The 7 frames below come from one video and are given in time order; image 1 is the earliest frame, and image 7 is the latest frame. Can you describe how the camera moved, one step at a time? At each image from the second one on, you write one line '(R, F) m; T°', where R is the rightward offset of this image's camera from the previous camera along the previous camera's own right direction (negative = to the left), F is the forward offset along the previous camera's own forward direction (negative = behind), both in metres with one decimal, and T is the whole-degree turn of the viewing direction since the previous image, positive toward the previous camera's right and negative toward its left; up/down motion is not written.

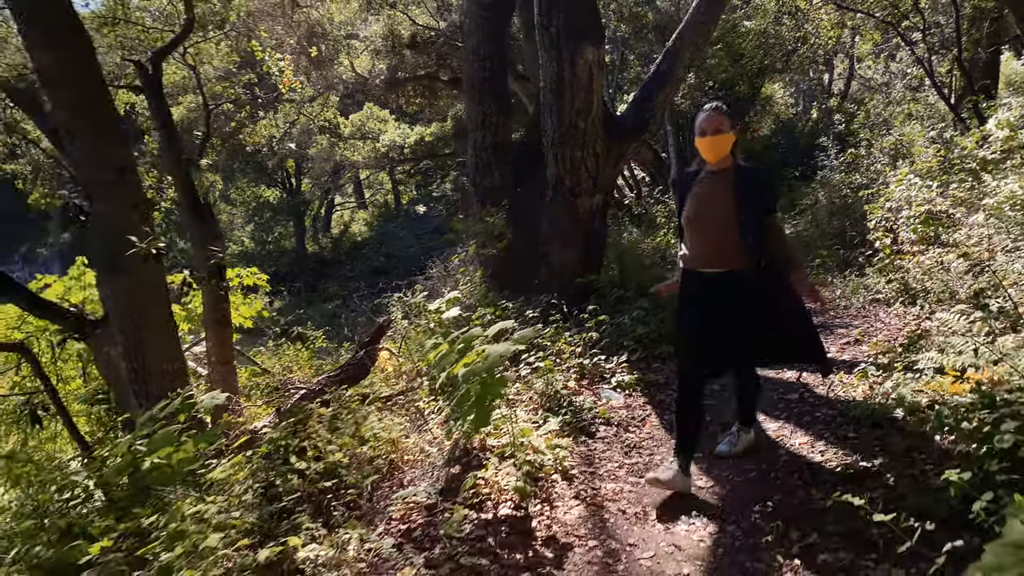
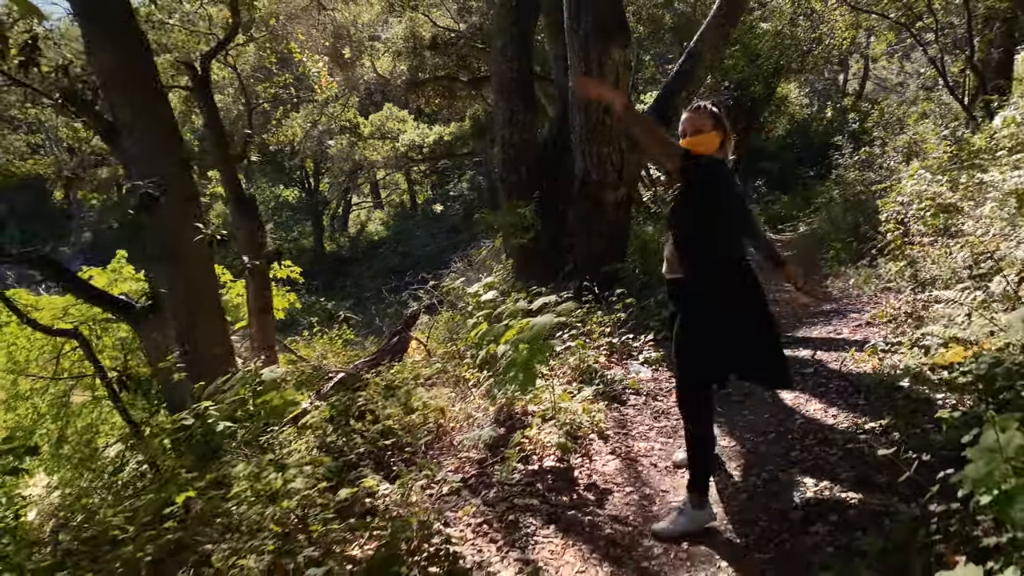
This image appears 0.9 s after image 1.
(-0.1, -0.4) m; -1°
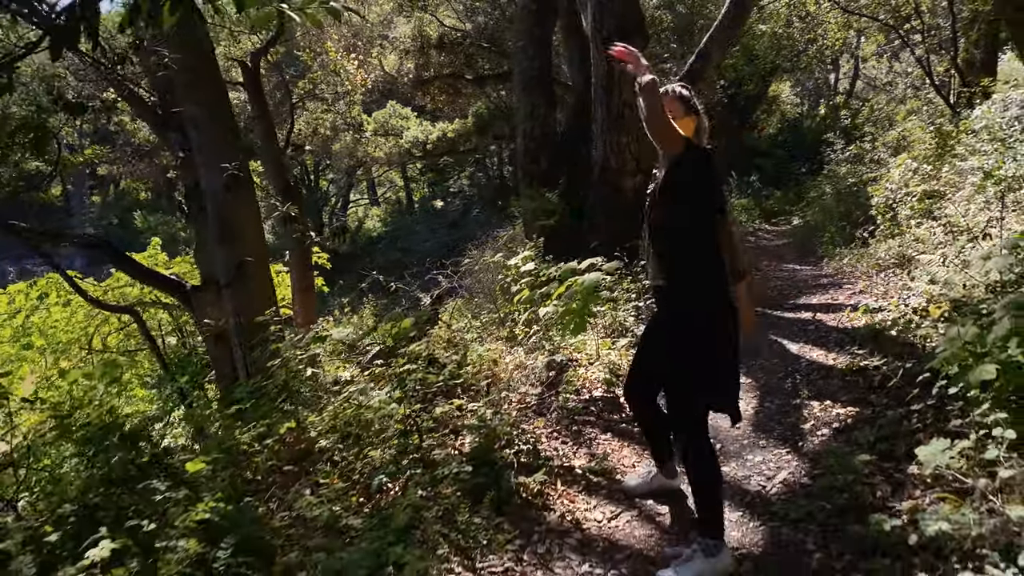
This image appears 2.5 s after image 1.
(-0.3, -0.7) m; +1°
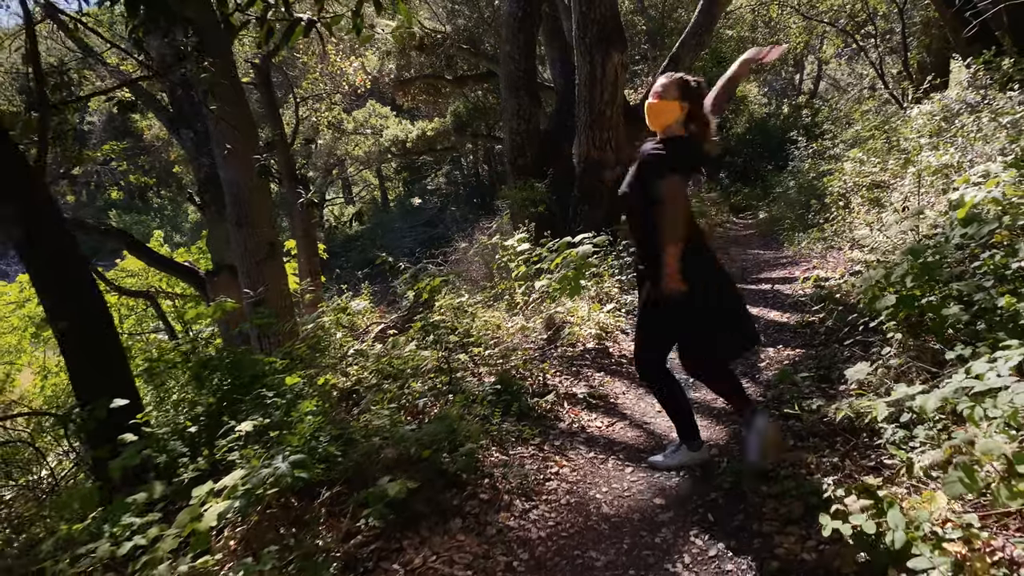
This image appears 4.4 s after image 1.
(-0.2, -0.8) m; +2°
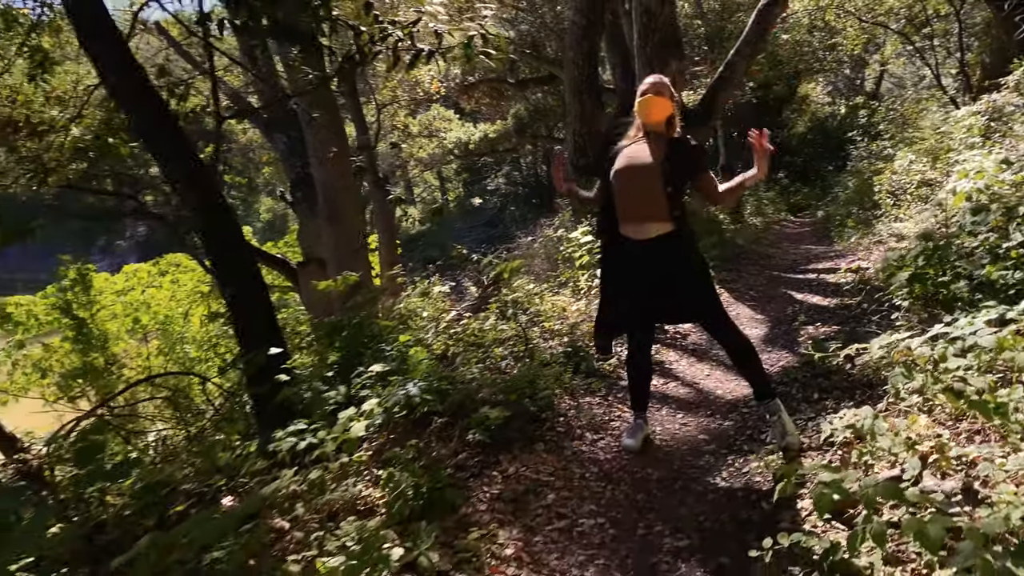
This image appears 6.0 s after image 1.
(-0.1, -0.7) m; -4°
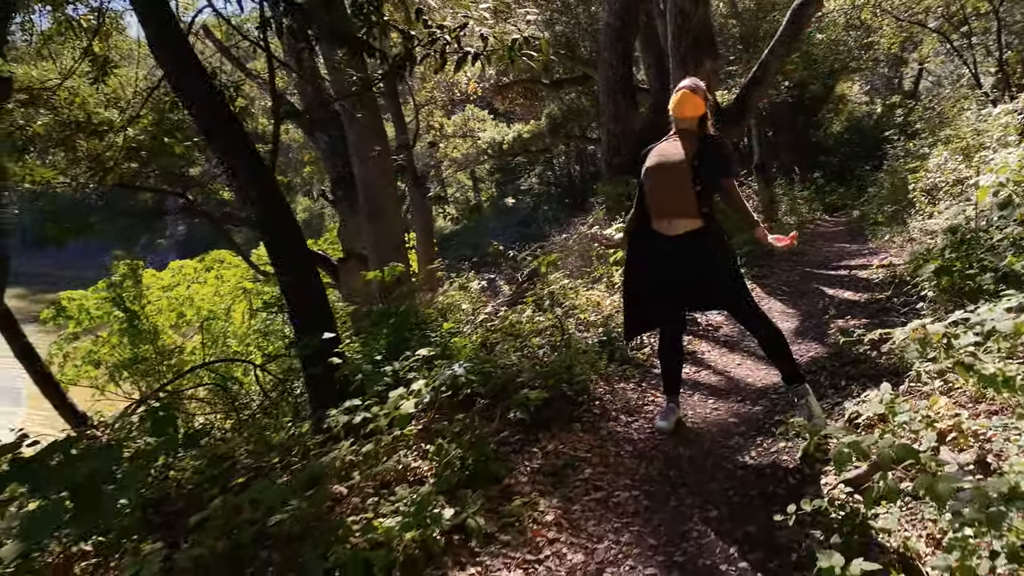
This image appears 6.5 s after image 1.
(0.0, -0.2) m; -2°
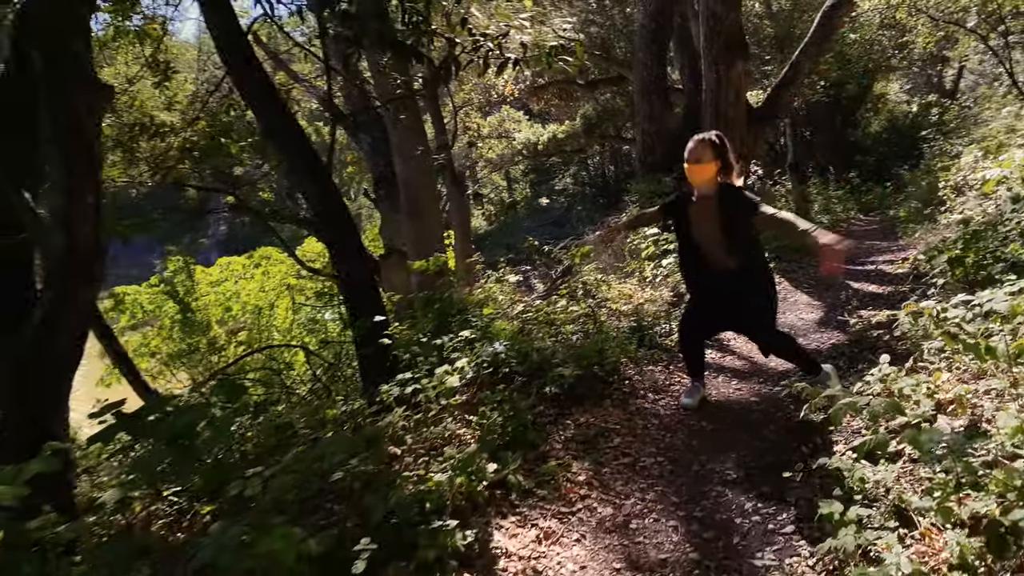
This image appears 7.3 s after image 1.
(0.0, -0.3) m; -2°
